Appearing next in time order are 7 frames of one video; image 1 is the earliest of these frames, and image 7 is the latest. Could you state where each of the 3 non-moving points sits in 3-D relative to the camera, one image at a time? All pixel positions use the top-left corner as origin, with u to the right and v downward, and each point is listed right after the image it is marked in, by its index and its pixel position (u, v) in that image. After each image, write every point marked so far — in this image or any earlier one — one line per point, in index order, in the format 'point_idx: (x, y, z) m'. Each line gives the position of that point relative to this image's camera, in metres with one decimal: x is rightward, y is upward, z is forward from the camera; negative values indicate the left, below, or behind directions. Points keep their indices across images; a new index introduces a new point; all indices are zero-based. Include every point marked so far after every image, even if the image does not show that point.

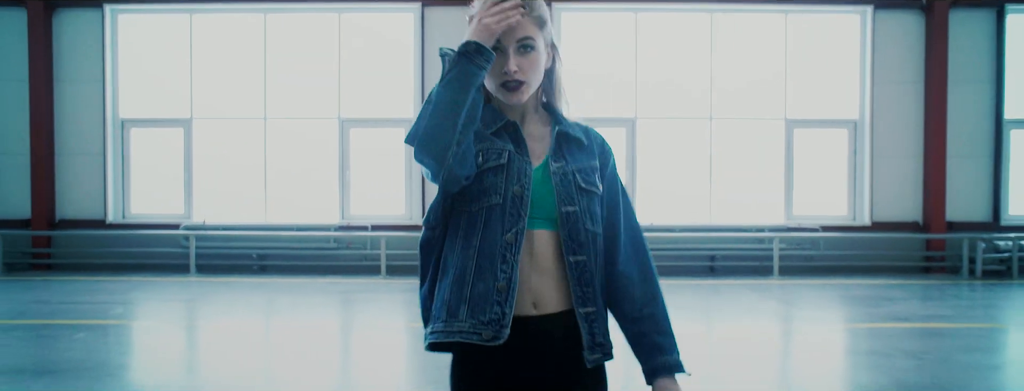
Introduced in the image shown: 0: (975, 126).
0: (+5.7, +0.9, +7.8) m
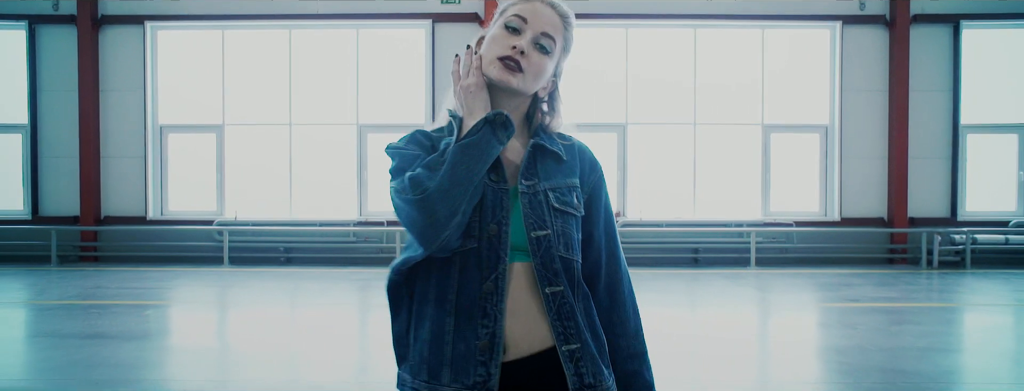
0: (+5.8, +0.9, +8.5) m
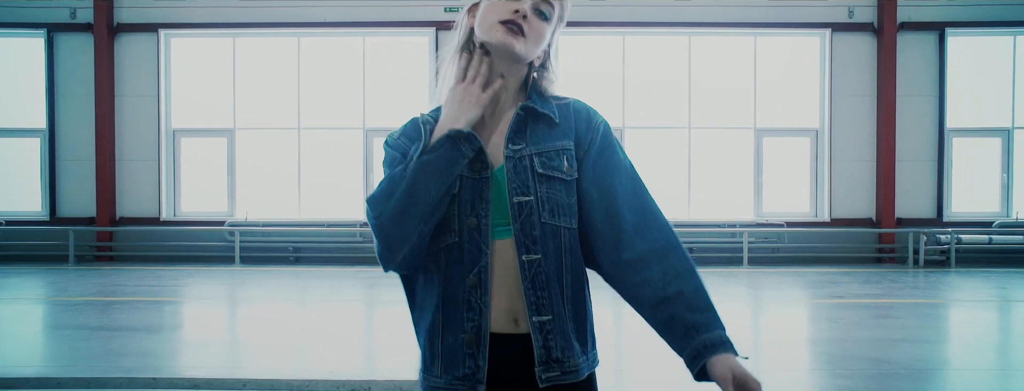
0: (+5.8, +0.9, +8.8) m
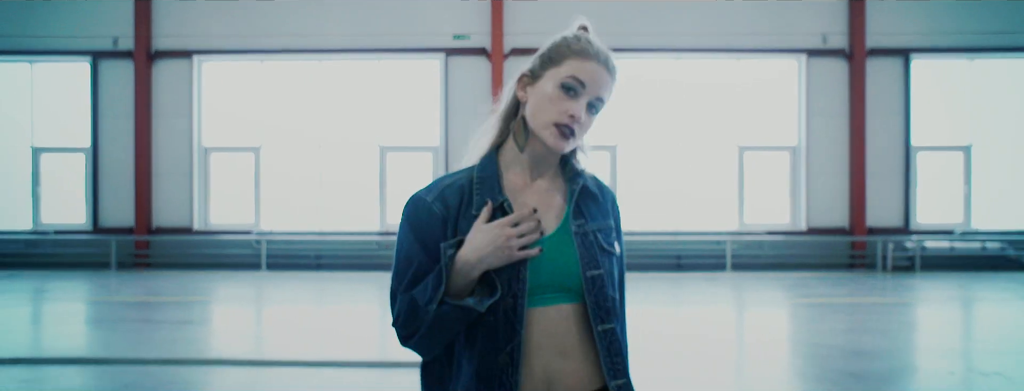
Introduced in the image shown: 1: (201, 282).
0: (+5.8, +0.7, +9.7) m
1: (-4.7, -1.3, +9.4) m
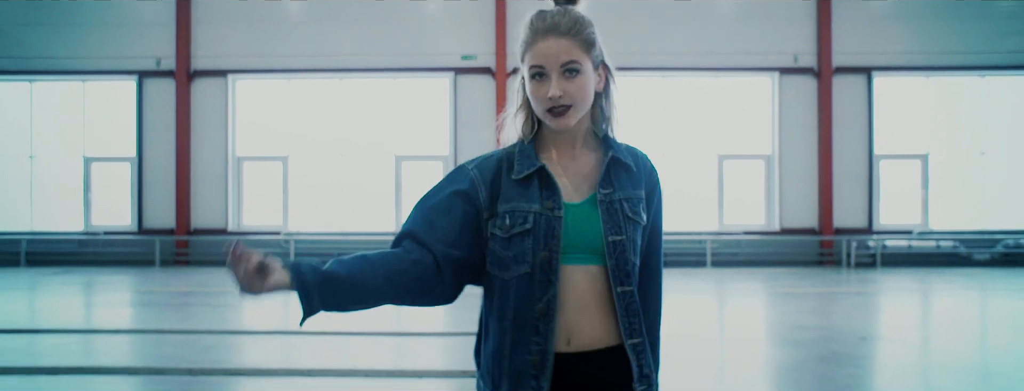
0: (+5.9, +0.6, +10.7) m
1: (-4.7, -1.4, +10.5) m
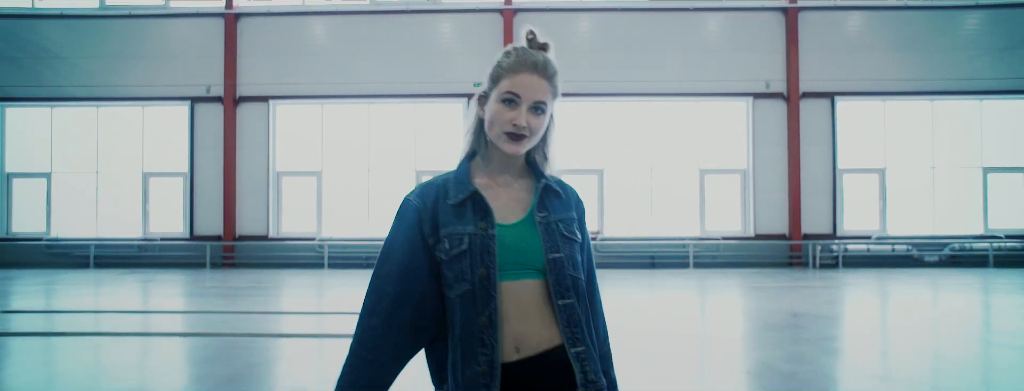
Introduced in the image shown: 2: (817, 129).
0: (+6.0, +0.4, +12.1) m
1: (-4.6, -1.6, +12.1) m
2: (+5.9, +1.3, +12.1) m
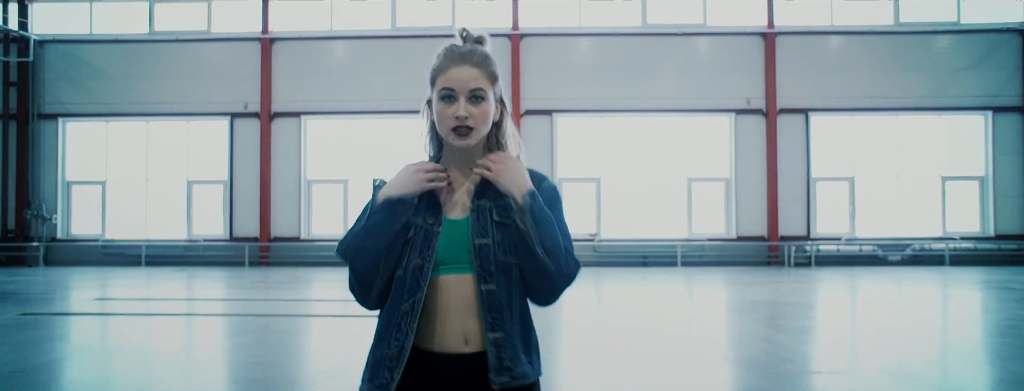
0: (+6.1, +0.3, +13.5) m
1: (-4.4, -1.7, +13.5) m
2: (+6.1, +1.2, +13.5) m
